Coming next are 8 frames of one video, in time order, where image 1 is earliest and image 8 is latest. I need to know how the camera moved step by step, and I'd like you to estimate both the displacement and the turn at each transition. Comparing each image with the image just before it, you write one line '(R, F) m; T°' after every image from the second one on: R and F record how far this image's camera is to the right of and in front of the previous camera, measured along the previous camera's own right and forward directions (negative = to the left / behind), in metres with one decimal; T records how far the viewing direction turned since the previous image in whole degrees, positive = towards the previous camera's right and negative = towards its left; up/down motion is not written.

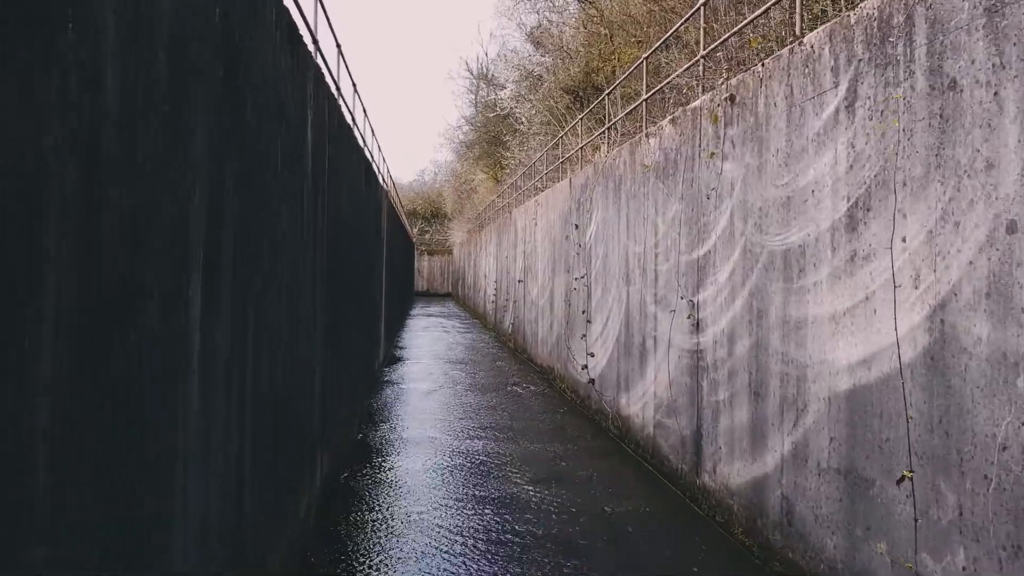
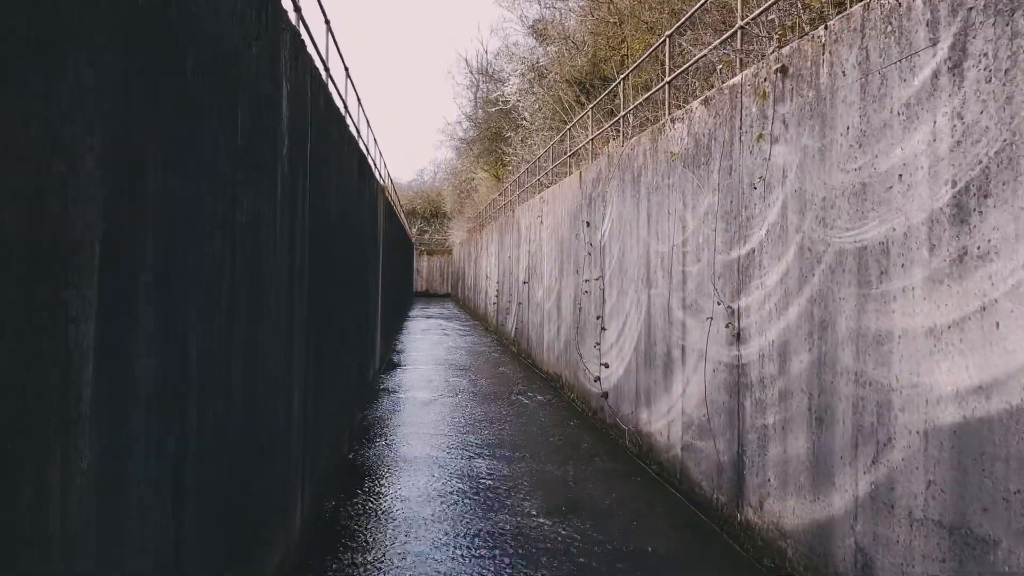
(-0.1, +0.4) m; 0°
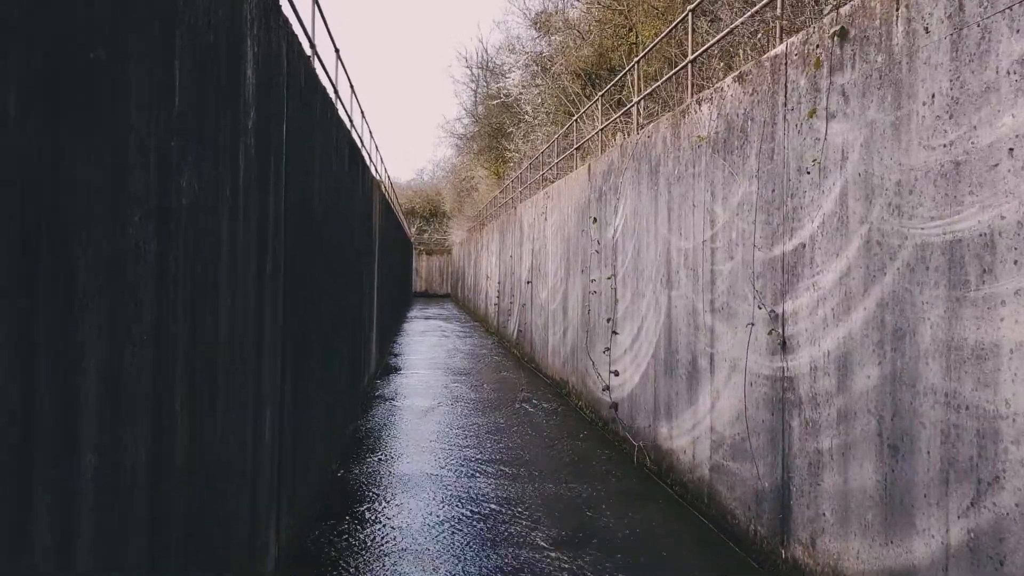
(0.0, +0.4) m; 0°
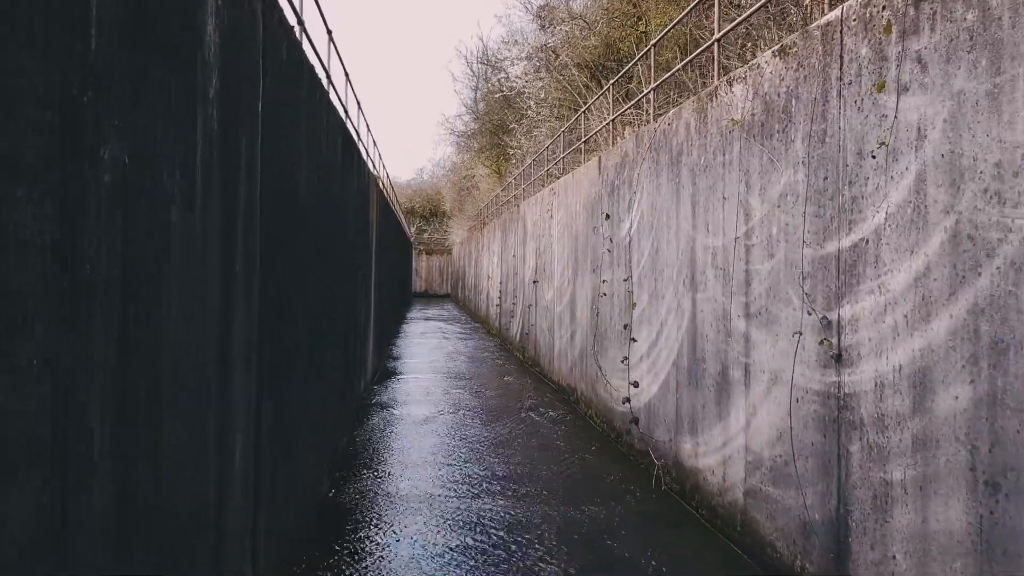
(0.0, +0.3) m; 0°
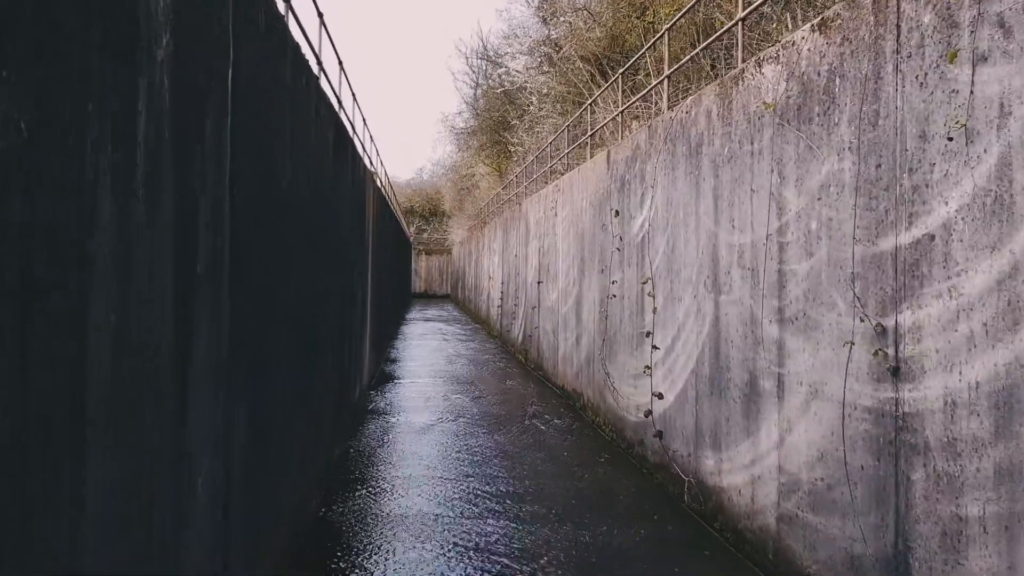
(0.0, +0.3) m; 0°
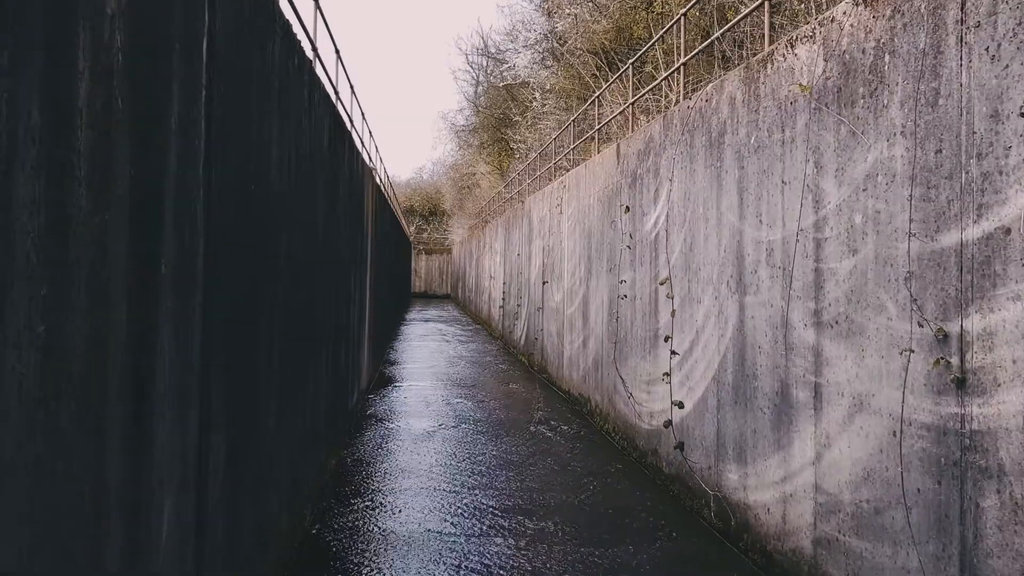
(0.0, +0.2) m; 0°
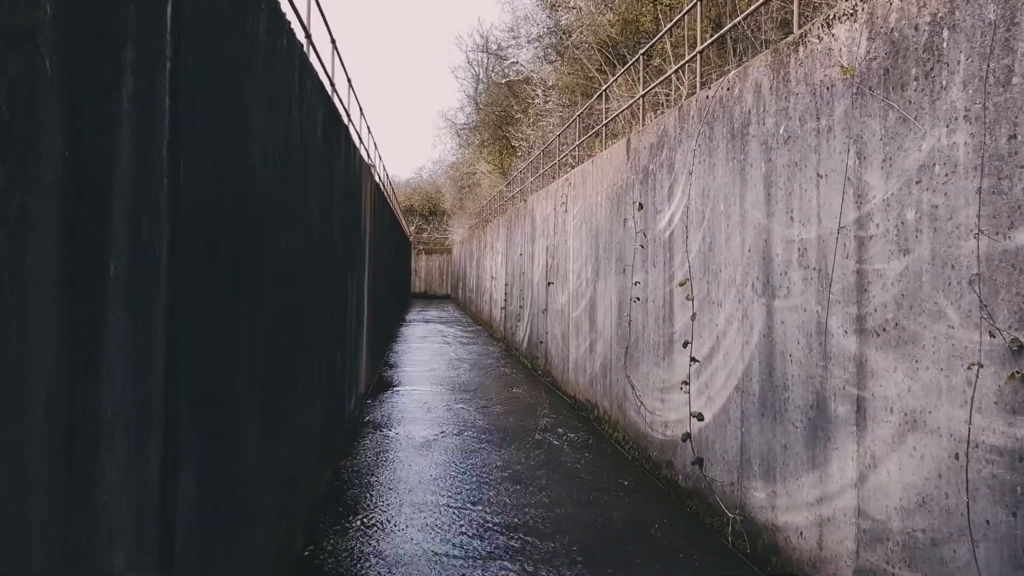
(0.0, +0.2) m; 0°
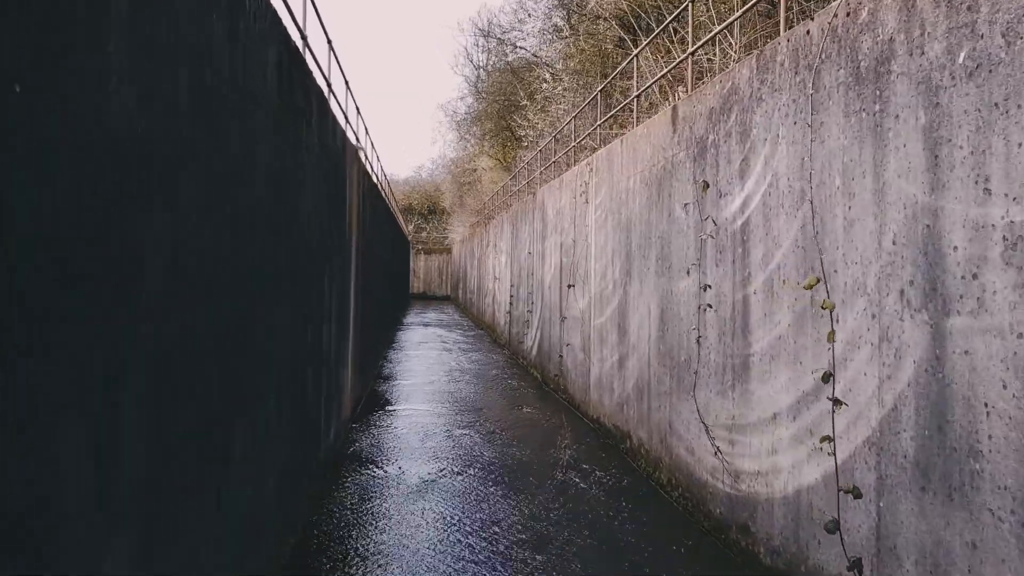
(-0.1, +0.9) m; 0°
